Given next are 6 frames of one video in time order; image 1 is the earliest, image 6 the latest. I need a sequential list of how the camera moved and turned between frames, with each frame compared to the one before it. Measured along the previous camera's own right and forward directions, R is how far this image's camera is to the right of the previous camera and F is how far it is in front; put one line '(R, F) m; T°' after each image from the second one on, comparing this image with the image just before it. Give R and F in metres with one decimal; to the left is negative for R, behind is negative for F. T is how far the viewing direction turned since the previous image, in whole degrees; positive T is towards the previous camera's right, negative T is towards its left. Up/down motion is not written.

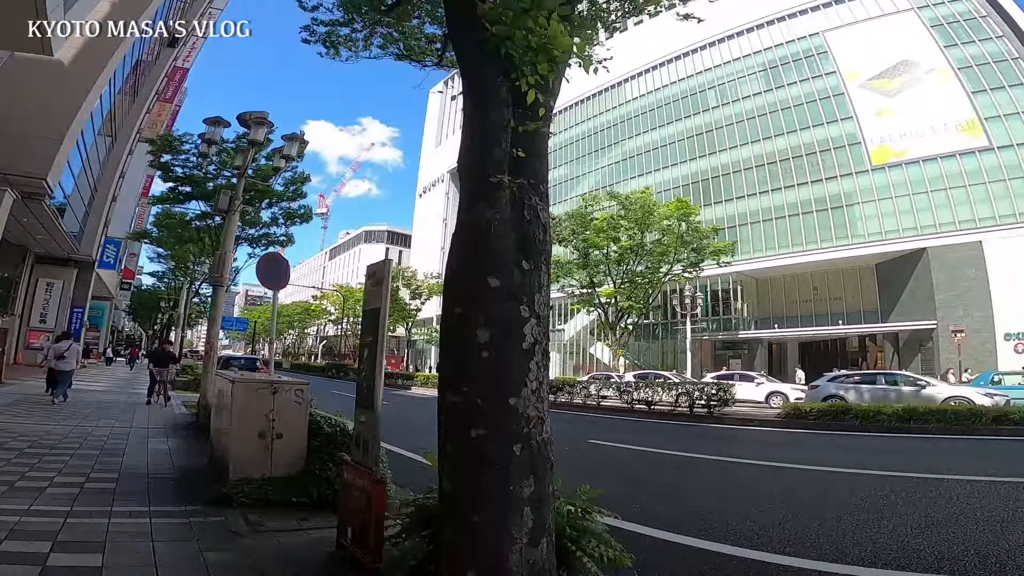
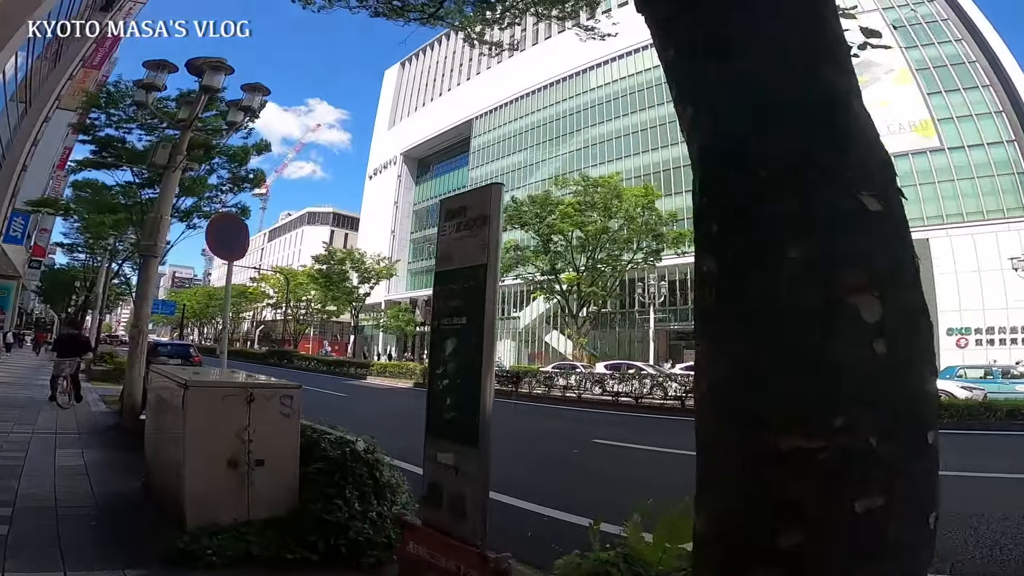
(-0.8, +1.3) m; +6°
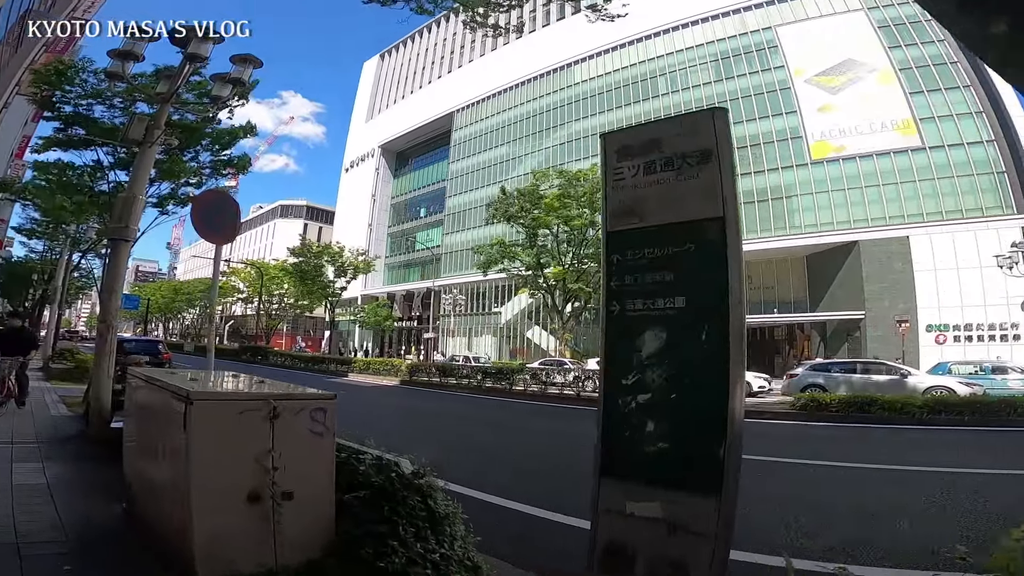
(-0.6, +0.7) m; +3°
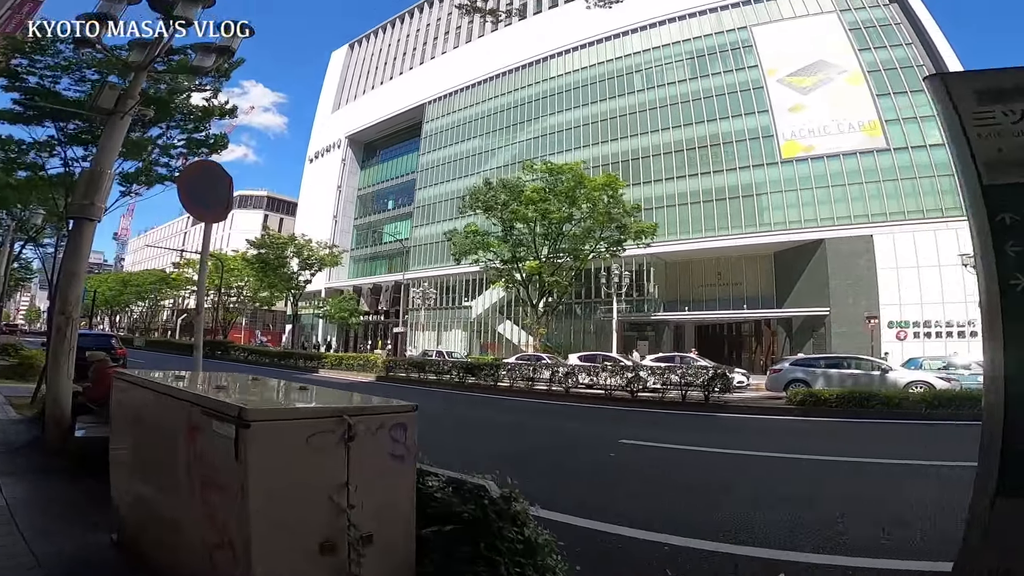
(-0.6, +0.5) m; +4°
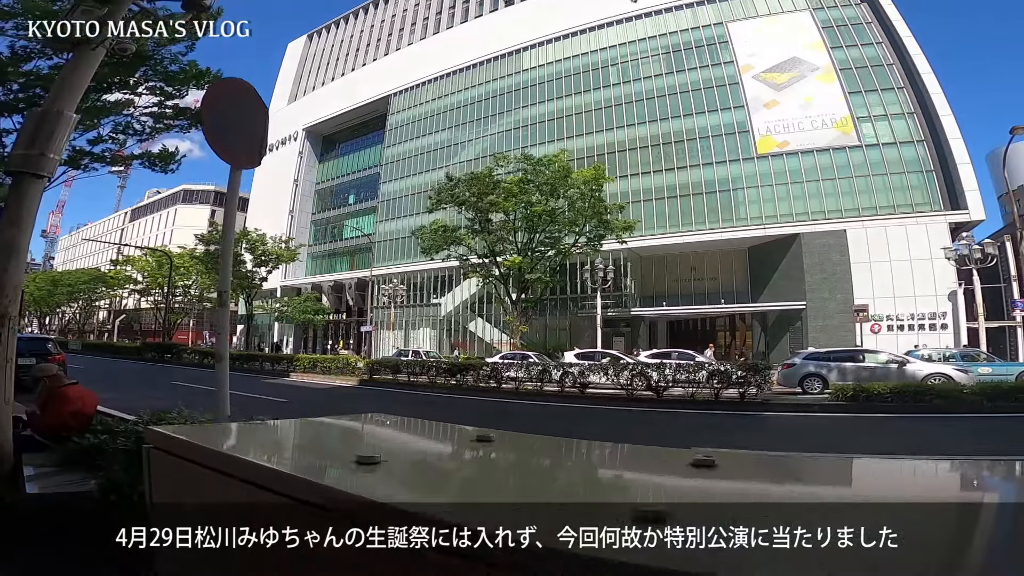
(-1.2, +1.3) m; +5°
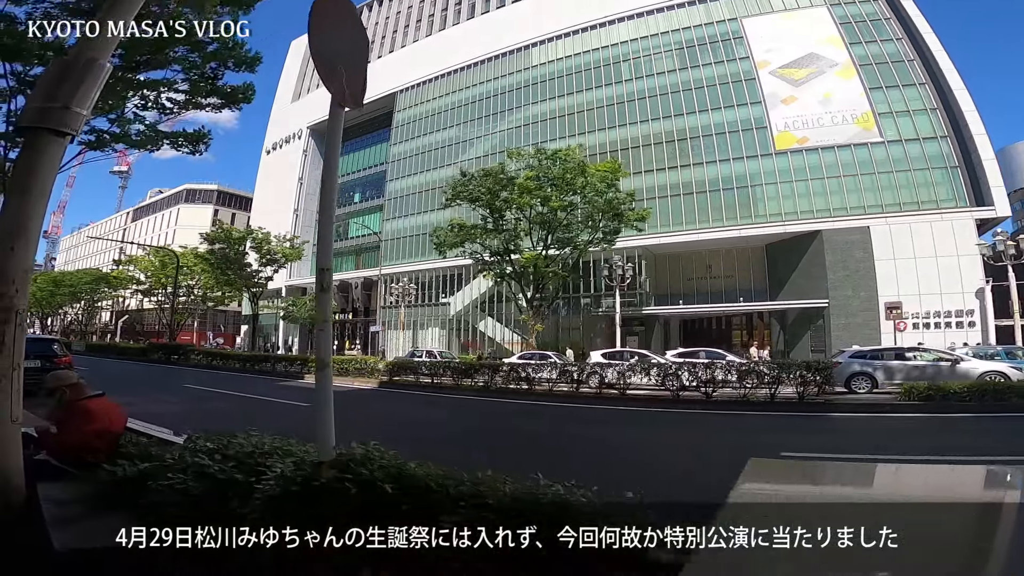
(-0.8, +0.8) m; 0°
